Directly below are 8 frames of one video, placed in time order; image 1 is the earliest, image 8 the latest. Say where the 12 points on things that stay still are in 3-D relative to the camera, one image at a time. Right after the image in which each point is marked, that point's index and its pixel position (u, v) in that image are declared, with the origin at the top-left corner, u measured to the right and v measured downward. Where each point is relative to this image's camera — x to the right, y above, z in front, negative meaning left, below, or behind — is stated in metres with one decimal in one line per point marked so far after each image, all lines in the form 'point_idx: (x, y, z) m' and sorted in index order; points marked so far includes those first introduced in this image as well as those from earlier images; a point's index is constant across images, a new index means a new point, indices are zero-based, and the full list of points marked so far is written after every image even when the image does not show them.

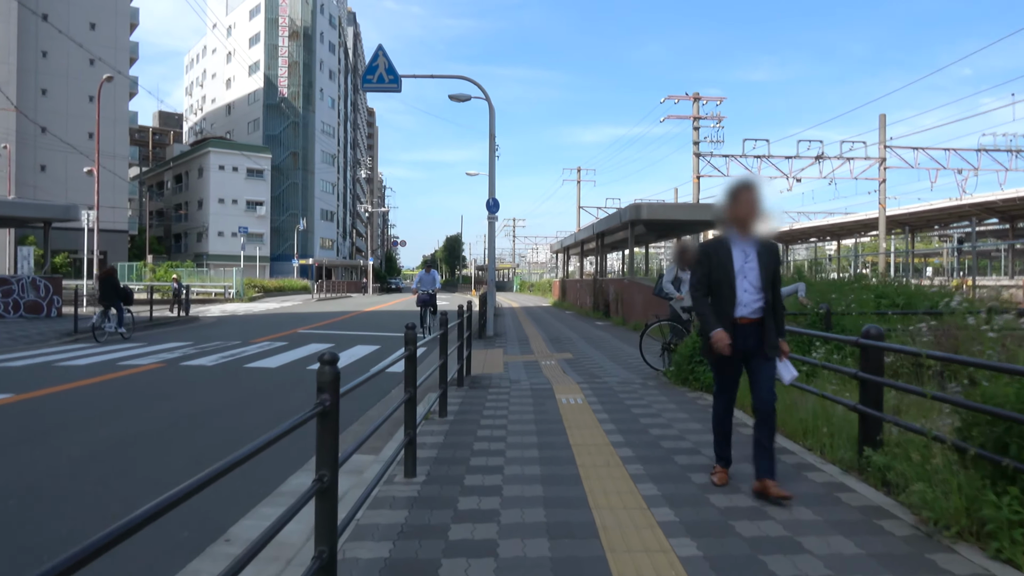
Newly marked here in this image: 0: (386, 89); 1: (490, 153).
0: (-2.9, +4.6, +16.1) m
1: (-0.6, +3.8, +19.4) m
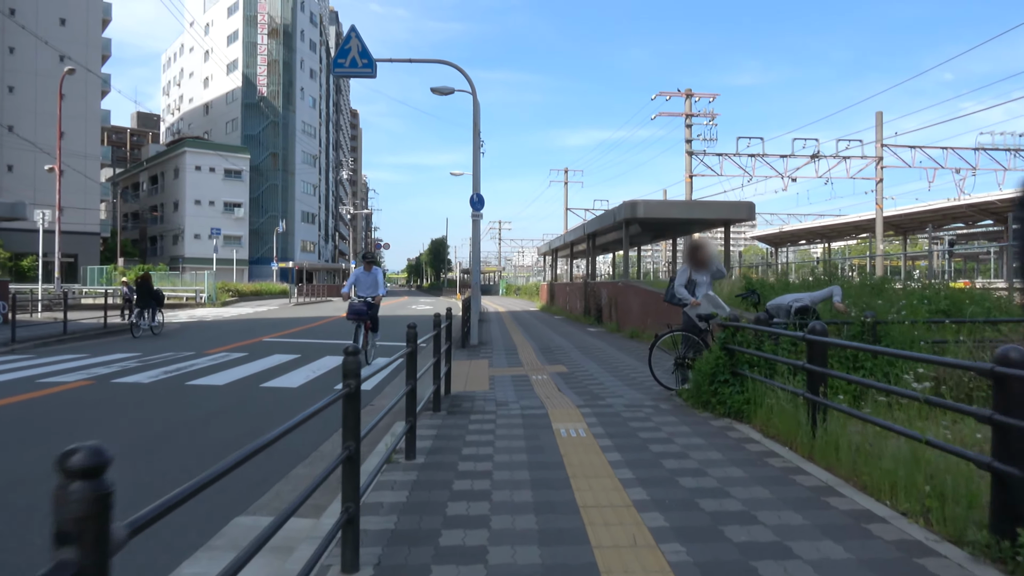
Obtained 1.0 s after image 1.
0: (-3.2, +4.5, +14.7) m
1: (-1.0, +3.7, +18.0) m
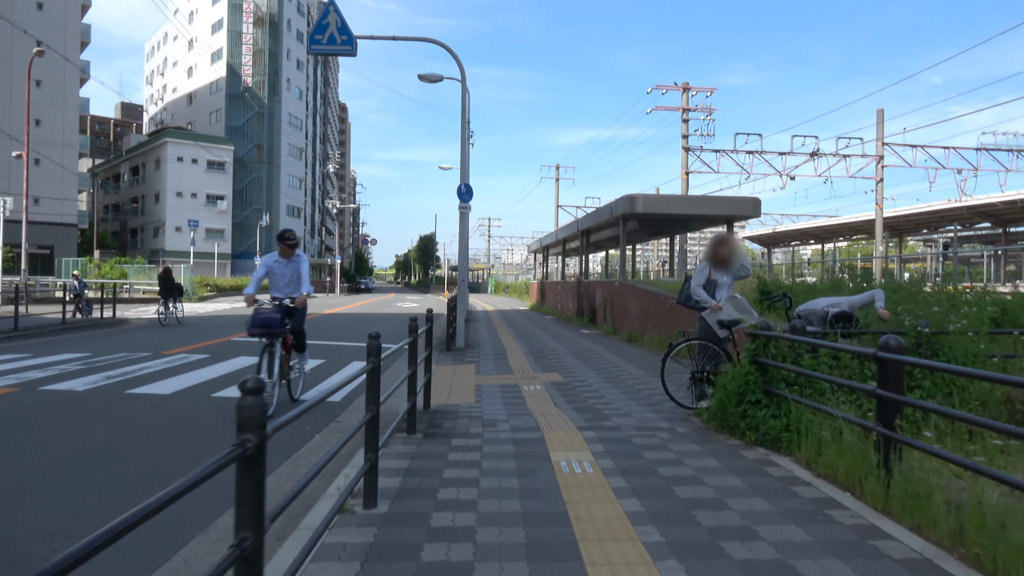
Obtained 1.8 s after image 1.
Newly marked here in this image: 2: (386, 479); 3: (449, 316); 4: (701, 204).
0: (-3.3, +4.5, +13.5) m
1: (-1.2, +3.7, +16.9) m
2: (-0.9, -1.4, +5.2) m
3: (-1.2, -0.6, +13.6) m
4: (+4.5, +2.0, +16.6) m
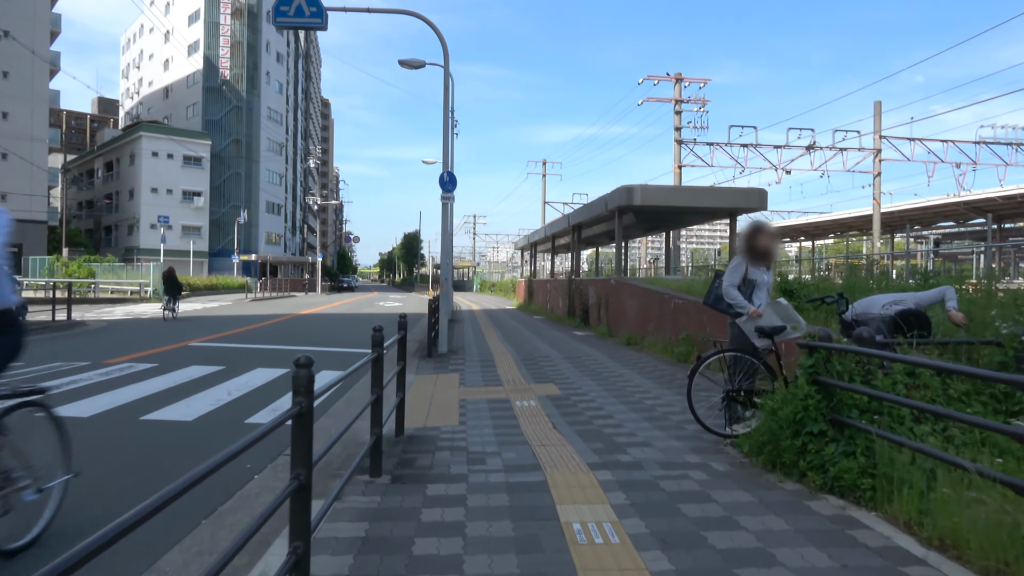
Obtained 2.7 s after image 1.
0: (-3.6, +4.5, +12.2) m
1: (-1.5, +3.8, +15.6) m
2: (-1.0, -1.5, +4.0) m
3: (-1.4, -0.5, +12.4) m
4: (+4.2, +2.0, +15.5) m
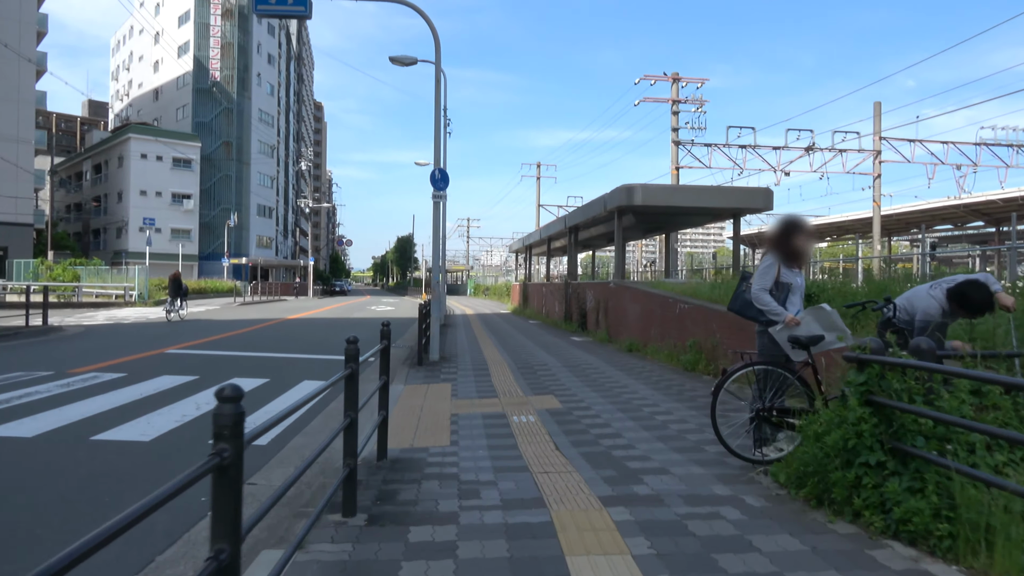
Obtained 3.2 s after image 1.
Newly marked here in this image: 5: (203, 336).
0: (-3.6, +4.5, +11.5) m
1: (-1.6, +3.7, +15.0) m
2: (-1.0, -1.5, +3.3) m
3: (-1.5, -0.6, +11.7) m
4: (+4.1, +2.0, +14.9) m
5: (-8.0, -1.2, +18.2) m
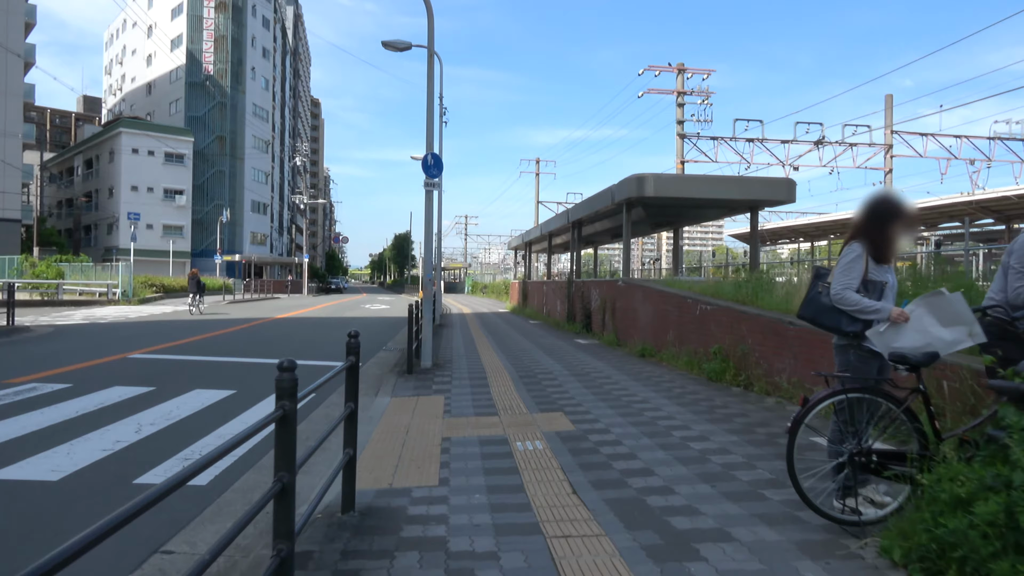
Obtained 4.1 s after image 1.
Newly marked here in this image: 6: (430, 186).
0: (-3.6, +4.5, +10.4) m
1: (-1.6, +3.7, +13.8) m
2: (-1.0, -1.5, +2.2) m
3: (-1.5, -0.6, +10.6) m
4: (+4.1, +2.0, +13.8) m
5: (-8.0, -1.2, +17.1) m
6: (-1.3, +1.6, +10.9) m
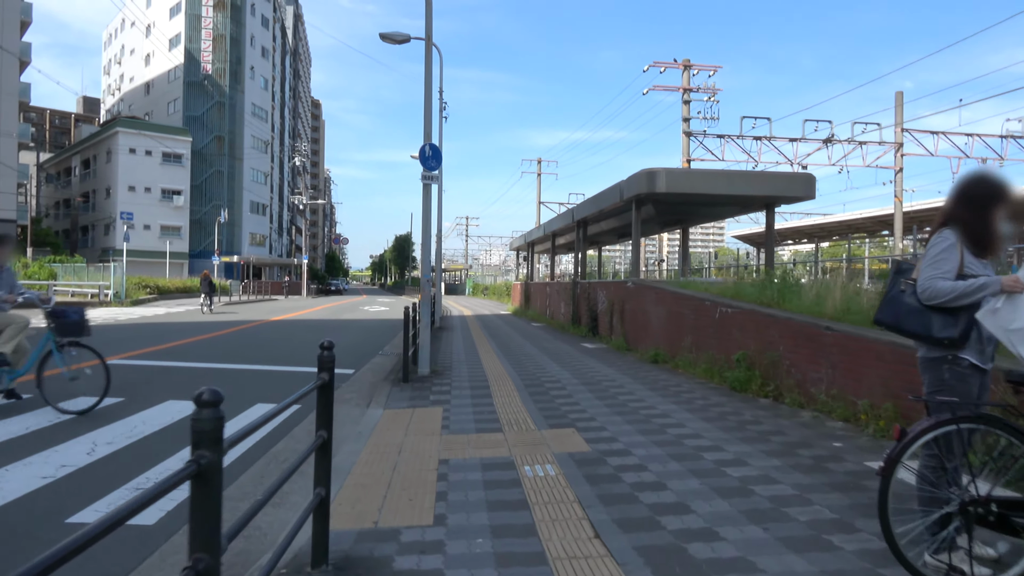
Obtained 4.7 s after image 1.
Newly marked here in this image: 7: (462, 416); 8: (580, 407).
0: (-3.6, +4.5, +9.7) m
1: (-1.5, +3.7, +13.1) m
2: (-0.9, -1.5, +1.4) m
3: (-1.4, -0.6, +9.9) m
4: (+4.1, +2.0, +13.0) m
5: (-8.0, -1.2, +16.4) m
6: (-1.2, +1.6, +10.2) m
7: (-0.6, -1.3, +7.6) m
8: (+0.8, -1.3, +8.1) m
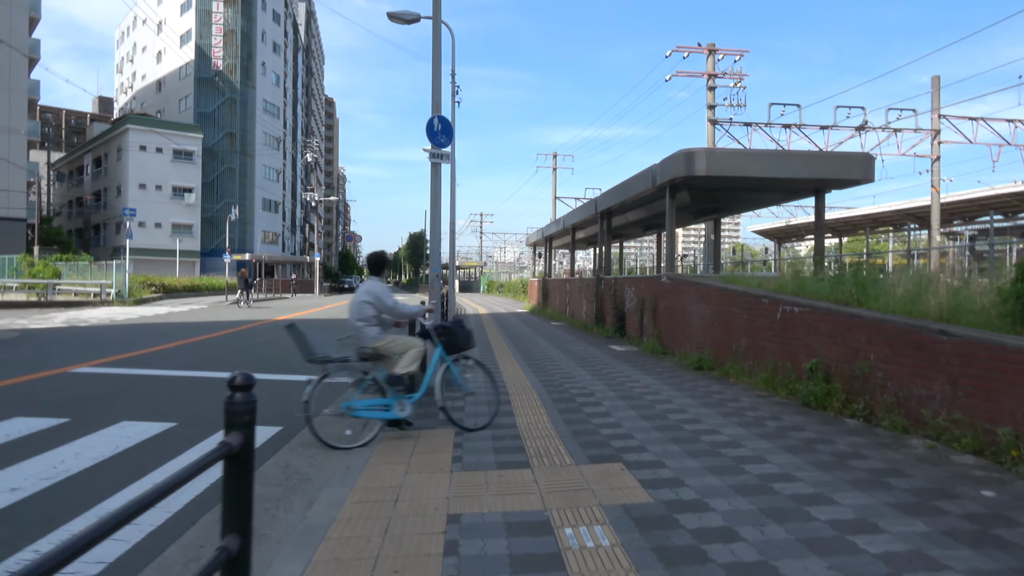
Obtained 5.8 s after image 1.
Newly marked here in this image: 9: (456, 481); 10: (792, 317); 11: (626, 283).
0: (-3.3, +4.5, +8.4) m
1: (-1.2, +3.7, +11.9) m
2: (-0.8, -1.5, +0.2) m
3: (-1.2, -0.6, +8.6) m
4: (+4.5, +2.0, +11.6) m
5: (-7.5, -1.2, +15.3) m
6: (-0.9, +1.6, +8.9) m
7: (-0.3, -1.3, +6.3) m
8: (+1.0, -1.3, +6.8) m
9: (-0.4, -1.3, +5.2) m
10: (+3.0, -0.3, +7.6) m
11: (+2.5, +0.1, +15.4) m
